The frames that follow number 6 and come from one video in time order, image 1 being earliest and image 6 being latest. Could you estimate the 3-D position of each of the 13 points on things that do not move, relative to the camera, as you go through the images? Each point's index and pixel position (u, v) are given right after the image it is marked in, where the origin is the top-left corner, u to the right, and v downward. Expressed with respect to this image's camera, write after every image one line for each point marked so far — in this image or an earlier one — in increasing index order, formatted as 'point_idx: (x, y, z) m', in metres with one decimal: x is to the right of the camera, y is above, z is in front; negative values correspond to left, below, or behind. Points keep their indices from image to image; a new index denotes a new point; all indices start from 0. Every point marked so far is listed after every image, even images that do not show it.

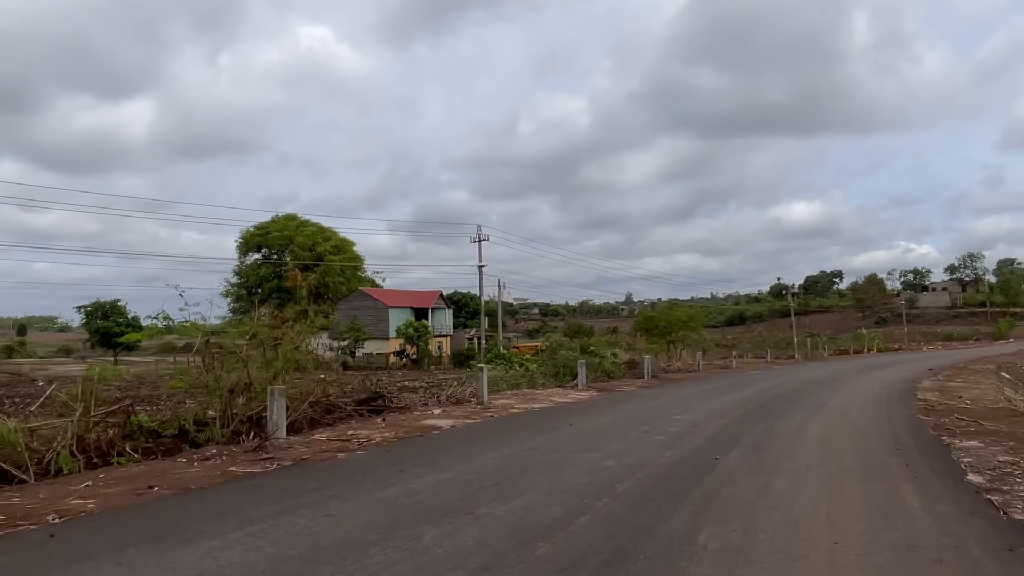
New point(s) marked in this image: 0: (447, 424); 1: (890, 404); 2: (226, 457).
0: (-1.0, -2.1, +11.3) m
1: (+8.3, -2.5, +15.9) m
2: (-3.3, -1.9, +8.3) m
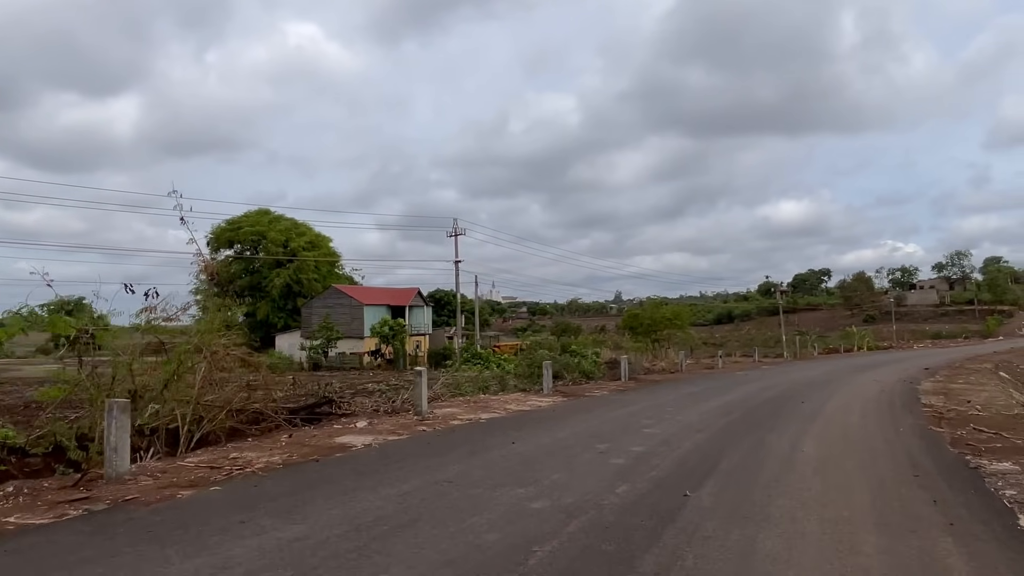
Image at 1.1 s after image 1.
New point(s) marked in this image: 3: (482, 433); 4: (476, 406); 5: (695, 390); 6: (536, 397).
0: (-1.9, -2.0, +9.3) m
1: (+7.3, -2.4, +13.9) m
2: (-4.2, -1.8, +6.2) m
3: (-0.4, -2.0, +10.1) m
4: (-0.6, -2.3, +13.8) m
5: (+4.6, -2.5, +18.0) m
6: (+0.5, -2.4, +16.1) m
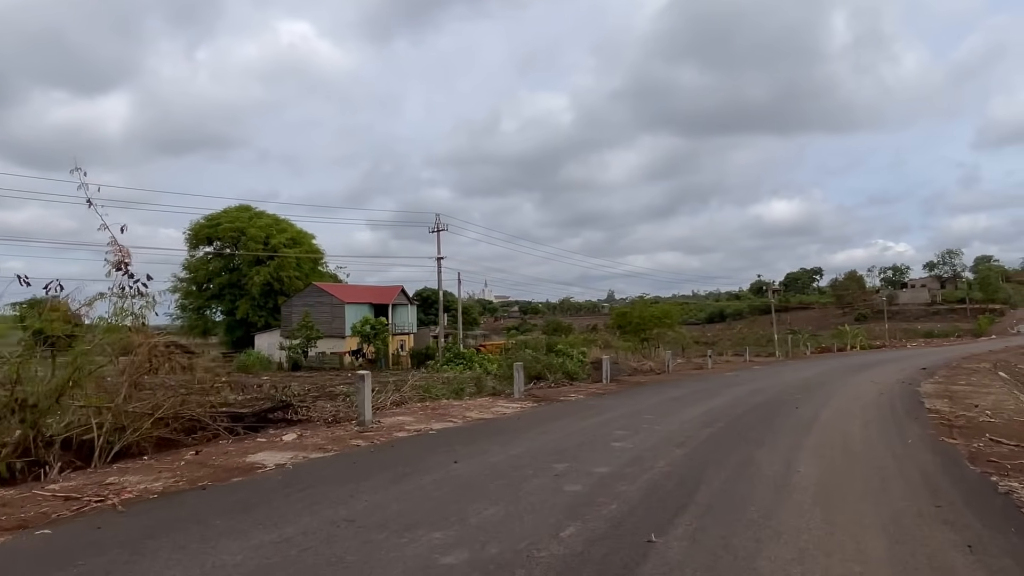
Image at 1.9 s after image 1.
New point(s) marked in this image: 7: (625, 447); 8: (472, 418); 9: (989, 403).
0: (-2.5, -1.9, +7.8) m
1: (+6.7, -2.3, +12.5) m
2: (-4.8, -1.7, +4.7) m
3: (-1.0, -1.9, +8.6) m
4: (-1.3, -2.1, +12.3) m
5: (+3.9, -2.4, +16.6) m
6: (-0.1, -2.3, +14.7) m
7: (+1.4, -1.9, +8.8) m
8: (-0.7, -2.1, +11.7) m
9: (+10.7, -2.6, +16.2) m
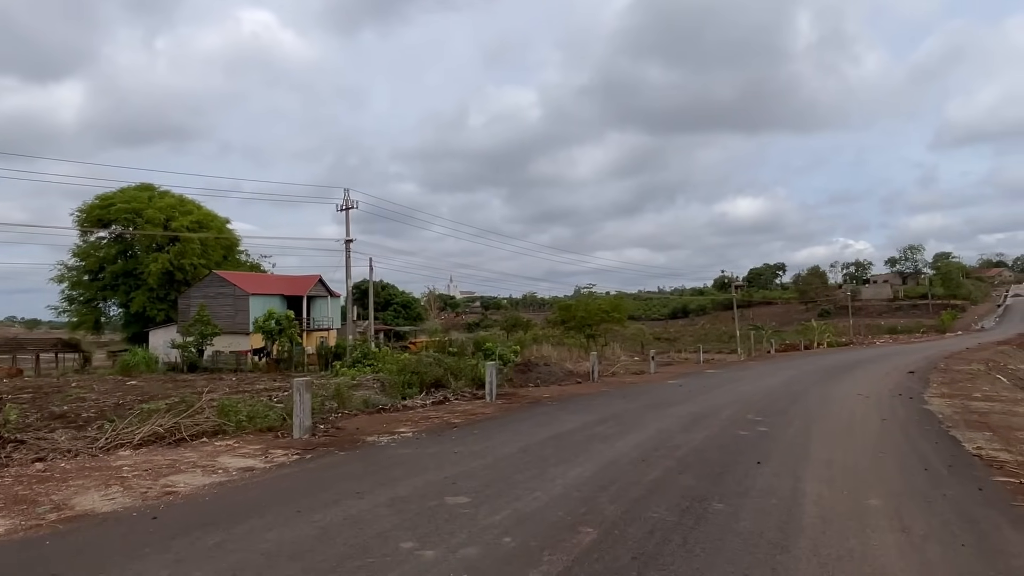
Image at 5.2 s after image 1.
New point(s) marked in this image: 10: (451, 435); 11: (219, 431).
0: (-5.0, -1.5, +1.4) m
1: (+3.9, -1.8, +6.6) m
2: (-7.1, -1.3, -1.7) m
3: (-3.6, -1.5, +2.3) m
4: (-4.0, -1.7, +6.0) m
5: (+1.0, -2.0, +10.5) m
6: (-3.0, -1.9, +8.4) m
7: (-1.2, -1.5, +2.6) m
8: (-3.3, -1.7, +5.4) m
9: (+7.8, -2.1, +10.5) m
10: (-0.8, -1.9, +9.6) m
11: (-5.1, -2.4, +12.6) m
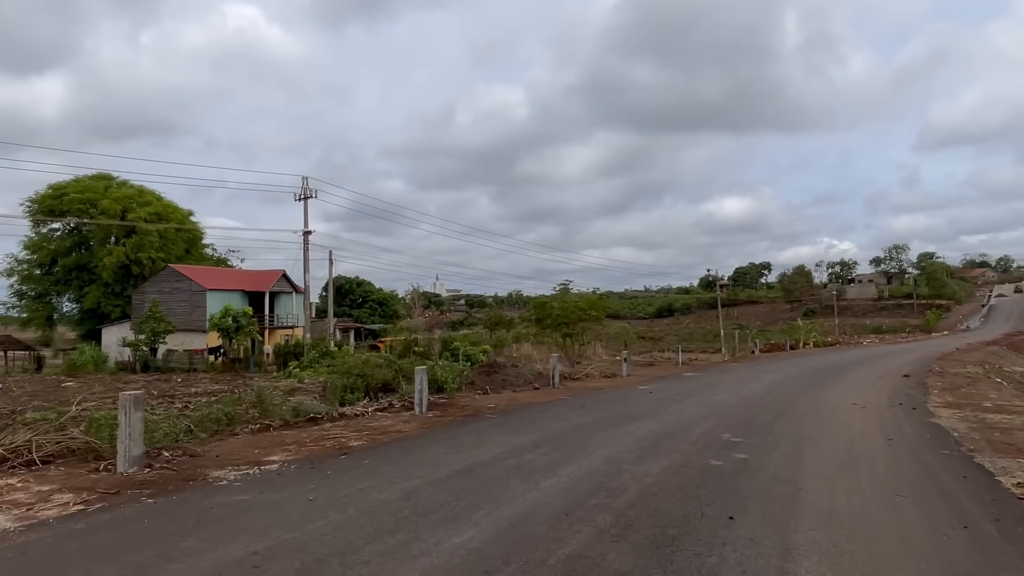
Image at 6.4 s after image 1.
0: (-5.9, -1.3, -0.9) m
1: (+3.0, -1.7, +4.4) m
2: (-7.9, -1.1, -4.1) m
3: (-4.5, -1.4, 0.0) m
4: (-5.0, -1.5, +3.7) m
5: (0.0, -1.8, +8.3) m
6: (-3.9, -1.7, +6.1) m
7: (-2.0, -1.4, +0.3) m
8: (-4.3, -1.5, +3.1) m
9: (+6.8, -2.0, +8.3) m
10: (-1.8, -1.8, +7.3) m
11: (-6.2, -2.3, +10.2) m
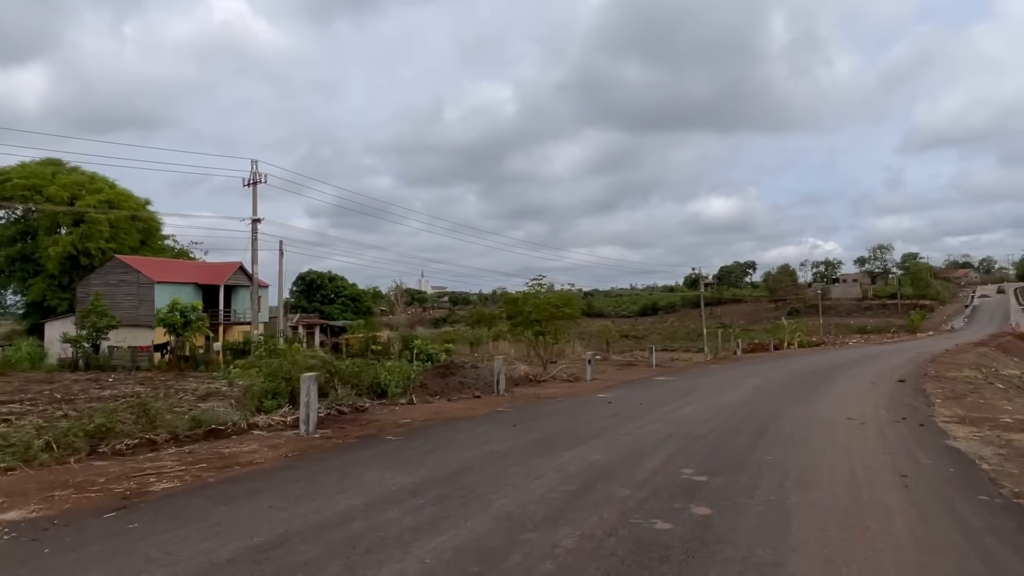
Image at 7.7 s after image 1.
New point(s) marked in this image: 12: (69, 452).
0: (-6.8, -1.1, -3.5) m
1: (+2.0, -1.6, +2.0) m
2: (-8.8, -1.0, -6.8) m
3: (-5.4, -1.2, -2.6) m
4: (-5.9, -1.4, +1.1) m
5: (-1.1, -1.7, +5.8) m
6: (-5.0, -1.5, +3.6) m
7: (-3.0, -1.2, -2.2) m
8: (-5.2, -1.4, +0.5) m
9: (+5.7, -1.9, +6.0) m
10: (-2.8, -1.6, +4.8) m
11: (-7.3, -2.0, +7.6) m
12: (-6.7, -2.2, +10.7) m
